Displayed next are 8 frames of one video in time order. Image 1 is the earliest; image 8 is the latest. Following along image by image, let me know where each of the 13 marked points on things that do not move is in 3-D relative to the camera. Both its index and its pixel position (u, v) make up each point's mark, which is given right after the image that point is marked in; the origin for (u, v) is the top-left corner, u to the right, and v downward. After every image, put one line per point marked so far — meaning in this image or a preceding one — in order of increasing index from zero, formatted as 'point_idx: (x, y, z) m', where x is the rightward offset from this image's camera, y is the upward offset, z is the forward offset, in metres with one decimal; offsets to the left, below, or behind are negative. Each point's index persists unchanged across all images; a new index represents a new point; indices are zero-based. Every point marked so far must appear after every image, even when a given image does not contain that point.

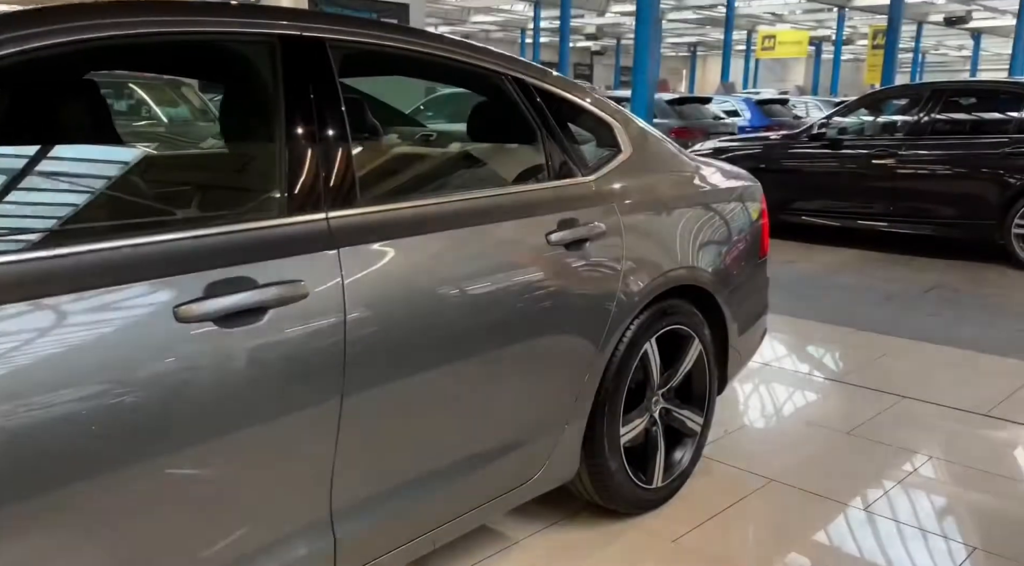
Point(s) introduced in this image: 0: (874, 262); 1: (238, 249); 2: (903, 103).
0: (+2.9, +0.2, +7.2) m
1: (-0.5, +0.1, +1.7) m
2: (+3.4, +1.6, +7.9) m
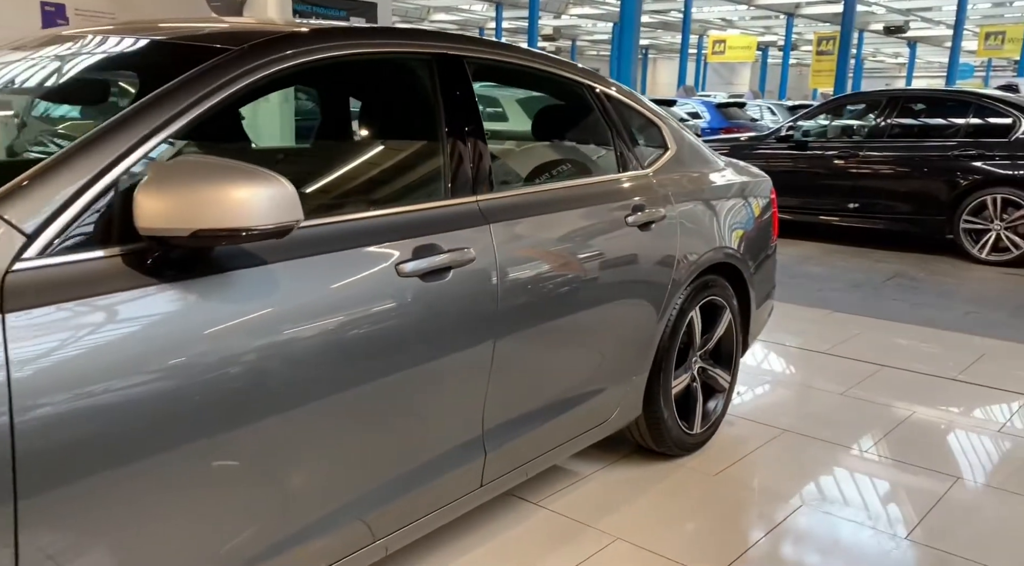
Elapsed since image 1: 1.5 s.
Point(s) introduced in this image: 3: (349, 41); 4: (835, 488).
0: (+2.8, +0.3, +7.9) m
1: (-0.2, +0.1, +2.1) m
2: (+3.3, +1.7, +8.6) m
3: (-0.4, +0.6, +2.2) m
4: (+1.1, -0.8, +3.1) m
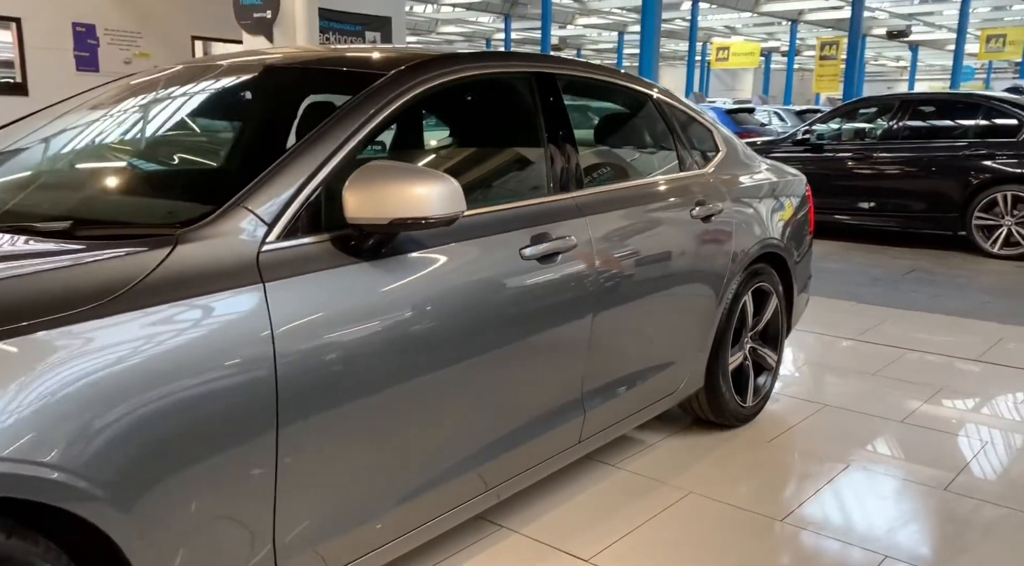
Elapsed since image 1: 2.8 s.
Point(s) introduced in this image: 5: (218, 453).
0: (+3.1, +0.3, +8.3) m
1: (0.0, +0.2, +2.5) m
2: (+3.6, +1.7, +9.0) m
3: (-0.1, +0.6, +2.6) m
4: (+1.4, -0.7, +3.5) m
5: (-0.5, -0.3, +1.7) m
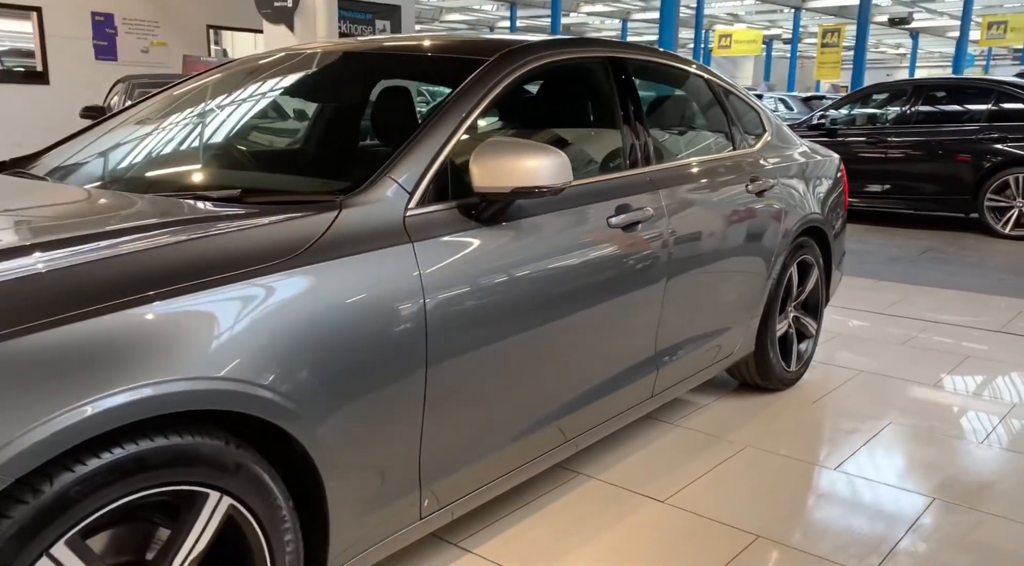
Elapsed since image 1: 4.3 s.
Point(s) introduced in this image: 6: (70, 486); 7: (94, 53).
0: (+3.3, +0.5, +8.5) m
1: (+0.3, +0.3, +2.7) m
2: (+3.8, +1.9, +9.3) m
3: (+0.2, +0.7, +2.8) m
4: (+1.7, -0.6, +3.8) m
5: (-0.3, -0.2, +1.9) m
6: (-0.6, -0.3, +1.3) m
7: (-5.4, +2.9, +11.5) m
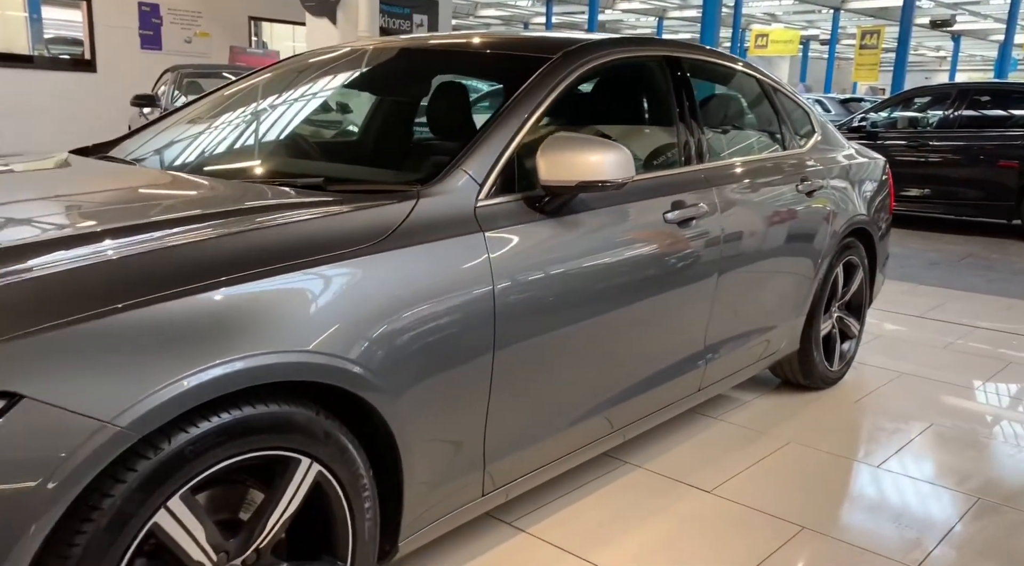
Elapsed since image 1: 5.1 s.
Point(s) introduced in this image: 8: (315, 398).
0: (+3.7, +0.4, +8.5) m
1: (+0.5, +0.3, +2.8) m
2: (+4.3, +1.9, +9.2) m
3: (+0.3, +0.8, +2.9) m
4: (+1.9, -0.6, +3.8) m
5: (-0.1, -0.2, +2.0) m
6: (-0.5, -0.3, +1.5) m
7: (-4.9, +3.1, +11.7) m
8: (-0.4, -0.2, +1.7) m
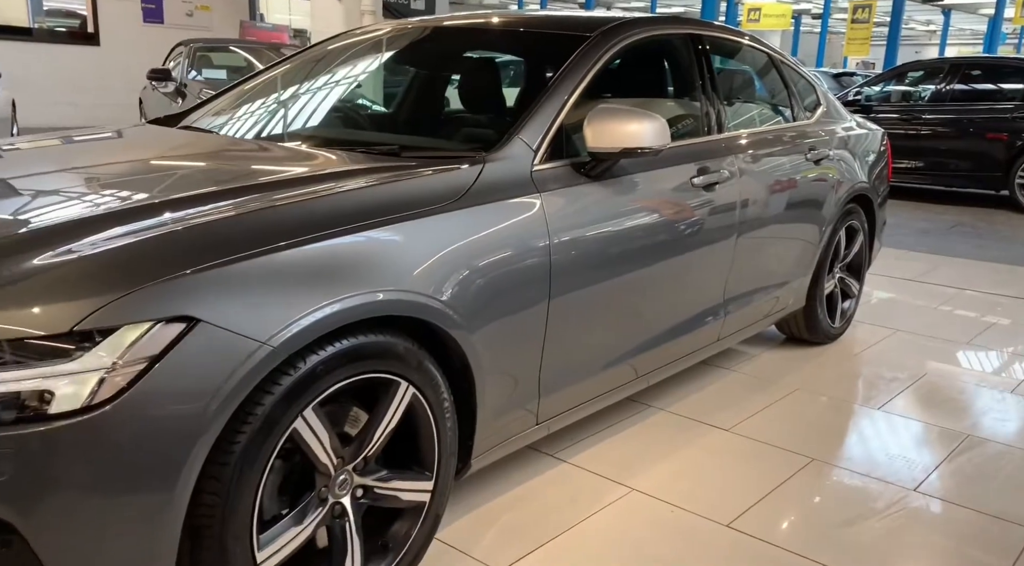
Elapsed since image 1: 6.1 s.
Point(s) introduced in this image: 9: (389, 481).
0: (+3.8, +0.7, +8.8) m
1: (+0.6, +0.4, +3.1) m
2: (+4.3, +2.2, +9.5) m
3: (+0.5, +0.9, +3.2) m
4: (+2.0, -0.4, +4.1) m
5: (0.0, -0.1, +2.3) m
6: (-0.4, -0.2, +1.7) m
7: (-4.9, +3.5, +11.8) m
8: (-0.2, -0.1, +2.0) m
9: (-0.3, -0.4, +2.0) m
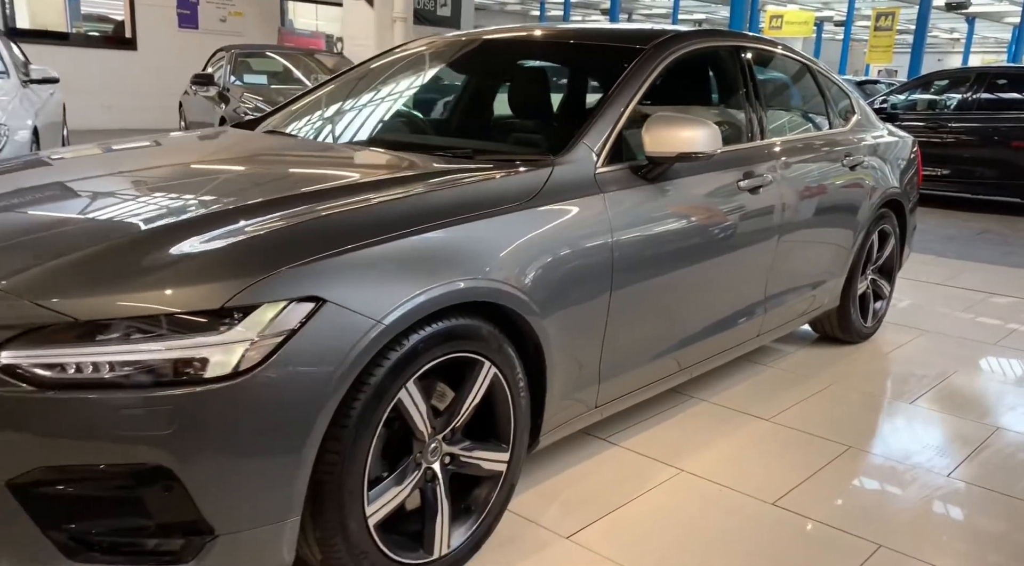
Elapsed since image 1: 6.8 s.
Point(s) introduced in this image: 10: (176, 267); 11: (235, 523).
0: (+4.1, +0.7, +8.9) m
1: (+0.8, +0.5, +3.3) m
2: (+4.7, +2.1, +9.6) m
3: (+0.7, +0.9, +3.4) m
4: (+2.2, -0.4, +4.3) m
5: (+0.2, 0.0, +2.5) m
6: (-0.2, -0.1, +2.0) m
7: (-4.5, +3.5, +12.2) m
8: (-0.1, -0.1, +2.2) m
9: (-0.1, -0.4, +2.2) m
10: (-0.6, 0.0, +1.7) m
11: (-0.5, -0.5, +1.7) m
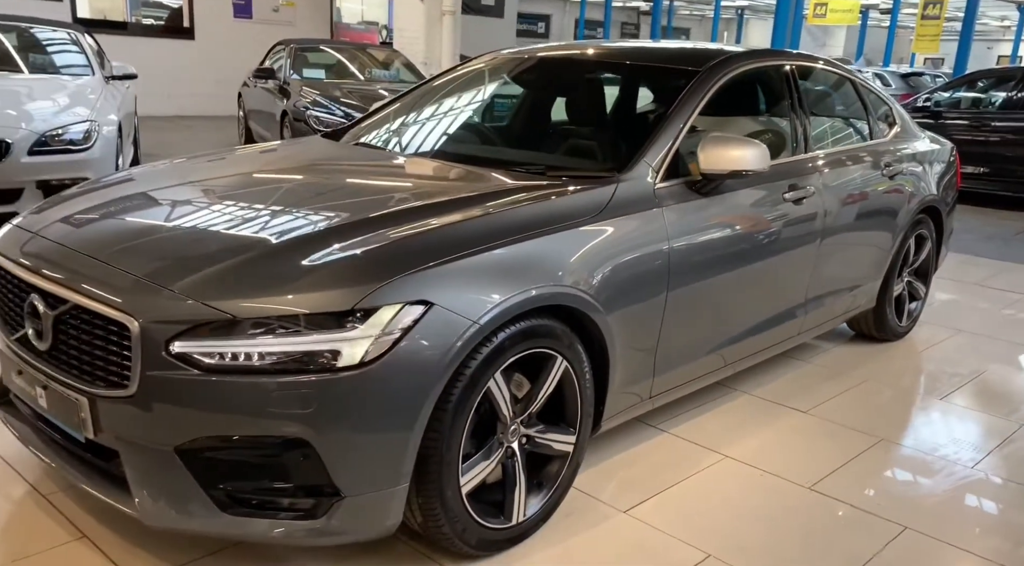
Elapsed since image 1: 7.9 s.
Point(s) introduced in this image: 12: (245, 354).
0: (+4.5, +0.7, +9.1) m
1: (+1.1, +0.4, +3.6) m
2: (+5.2, +2.2, +9.7) m
3: (+0.9, +0.9, +3.6) m
4: (+2.5, -0.4, +4.5) m
5: (+0.4, -0.1, +2.8) m
6: (0.0, -0.1, +2.3) m
7: (-3.8, +3.8, +12.6) m
8: (+0.1, -0.1, +2.5) m
9: (+0.1, -0.4, +2.5) m
10: (-0.5, 0.0, +2.0) m
11: (-0.4, -0.5, +2.1) m
12: (-0.6, -0.2, +2.0) m
